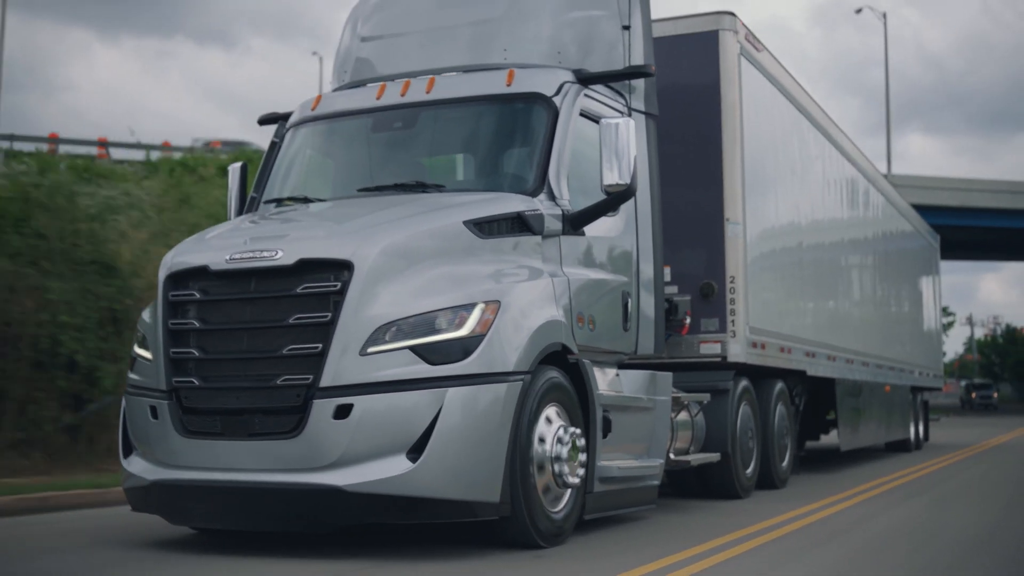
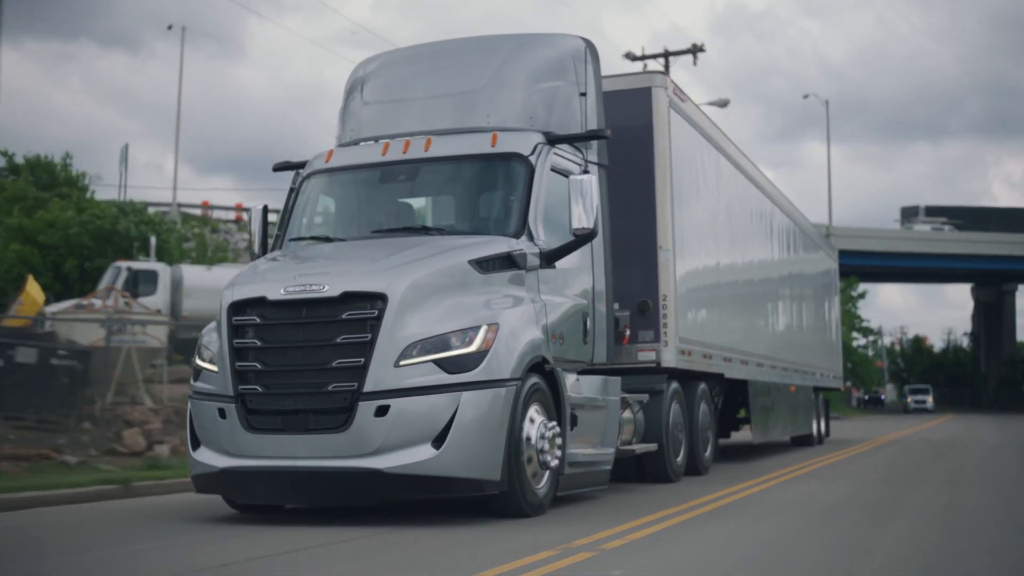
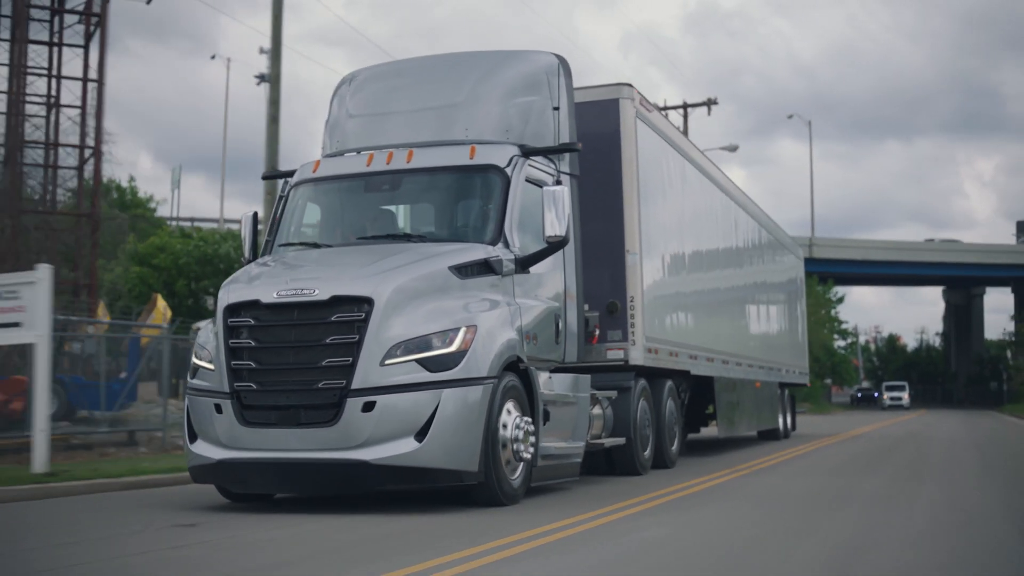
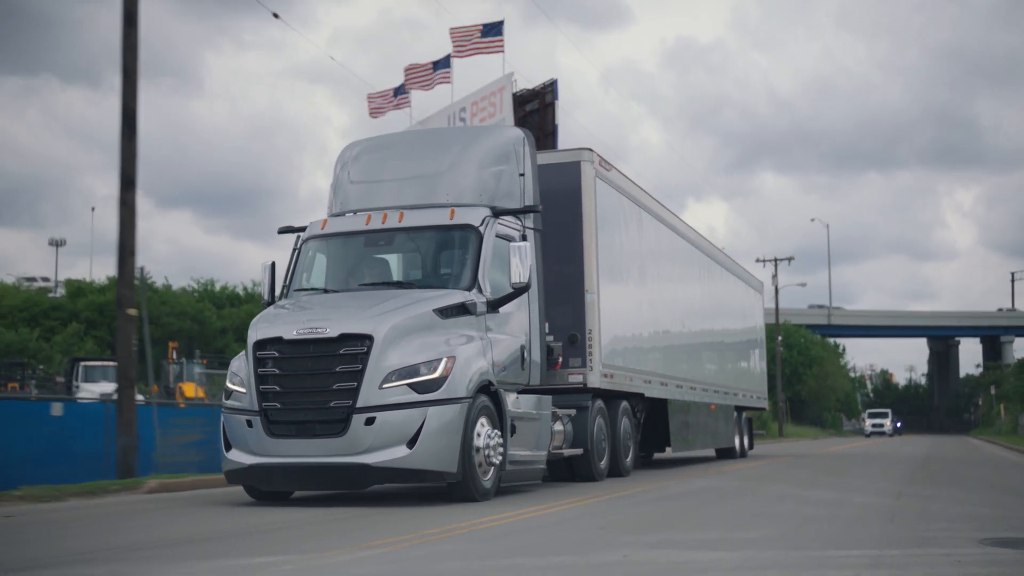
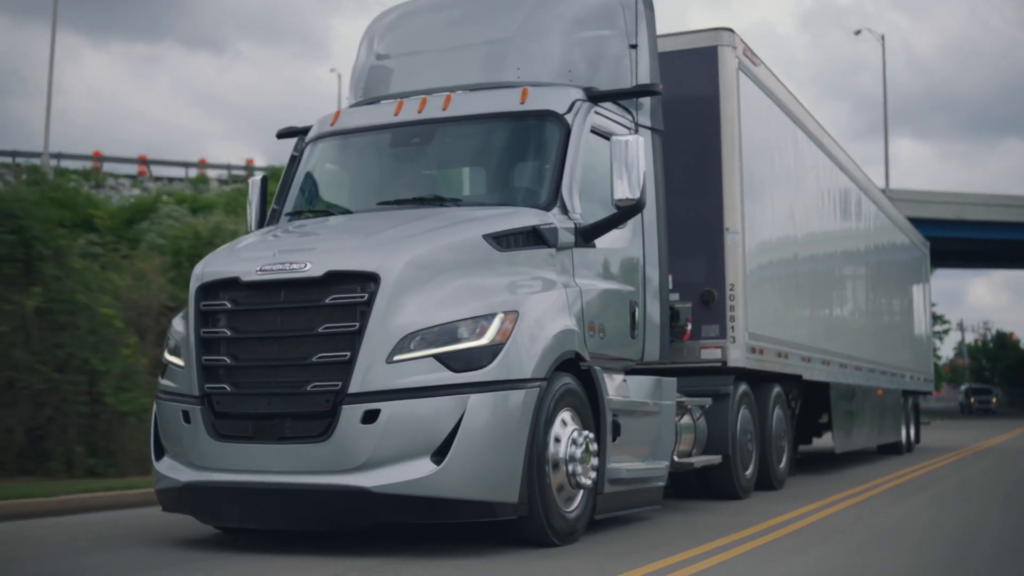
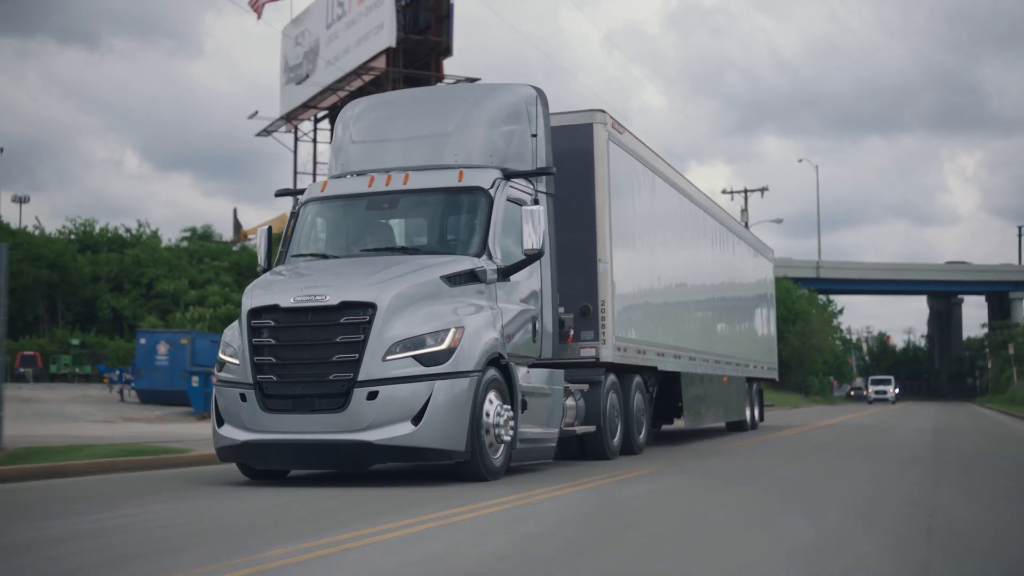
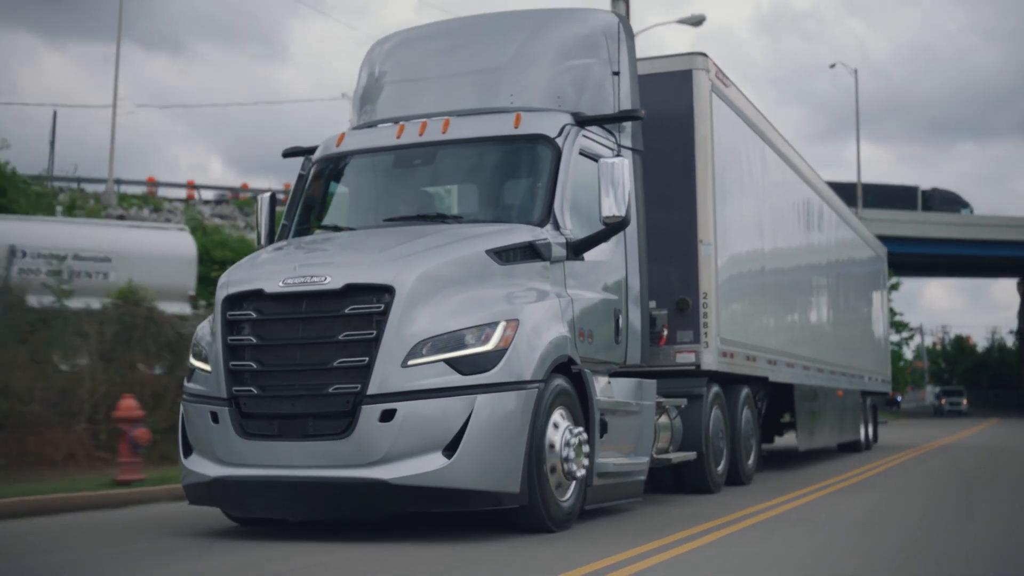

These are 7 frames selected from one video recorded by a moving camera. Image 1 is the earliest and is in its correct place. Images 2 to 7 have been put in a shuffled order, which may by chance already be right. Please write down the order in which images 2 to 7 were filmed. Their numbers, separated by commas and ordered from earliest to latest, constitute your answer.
5, 7, 2, 3, 6, 4
